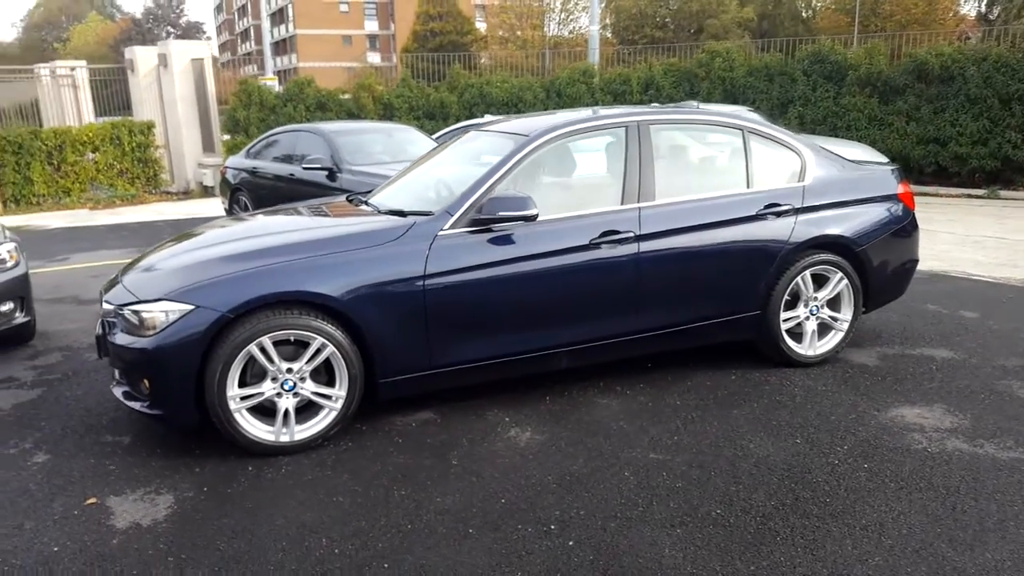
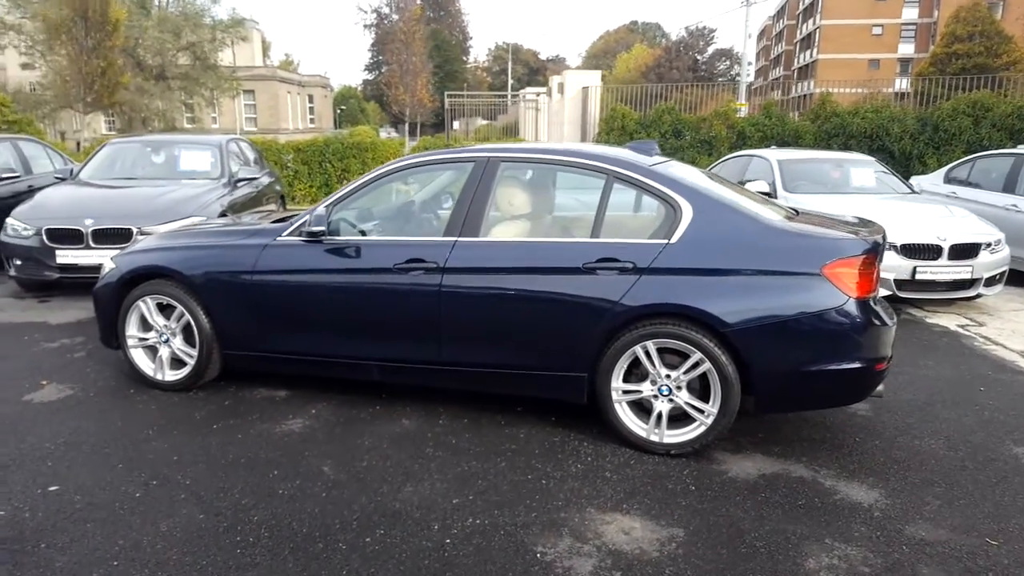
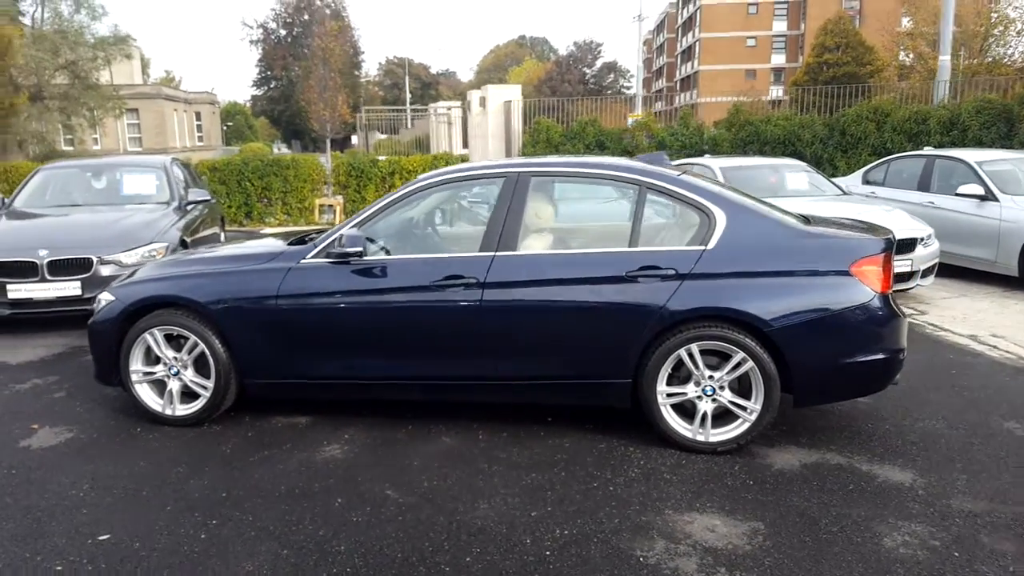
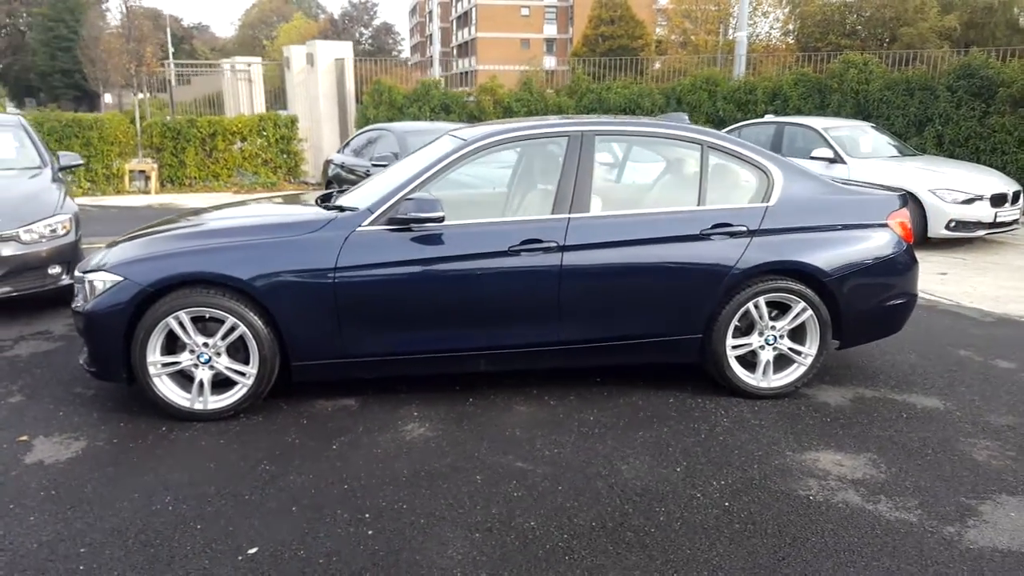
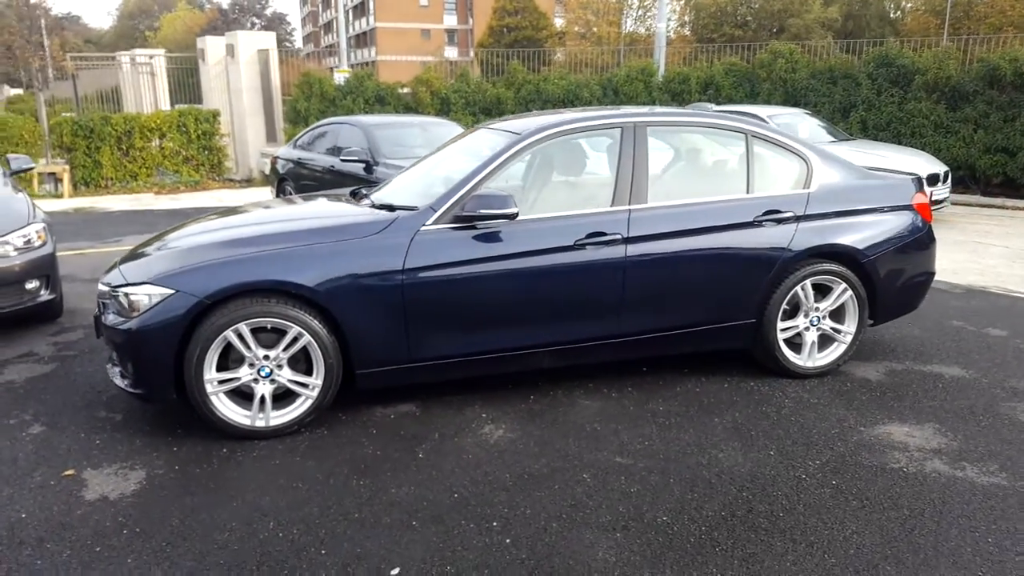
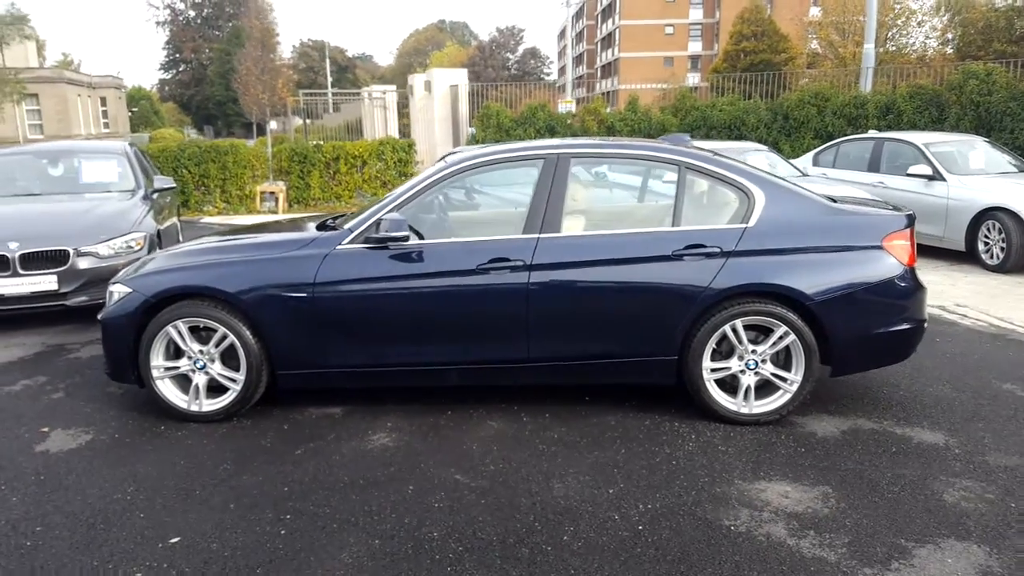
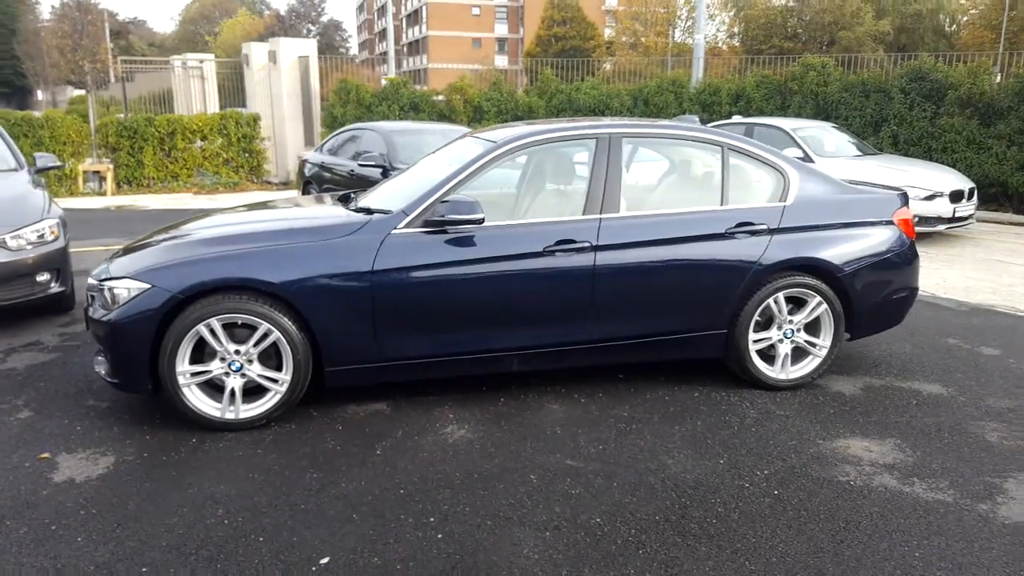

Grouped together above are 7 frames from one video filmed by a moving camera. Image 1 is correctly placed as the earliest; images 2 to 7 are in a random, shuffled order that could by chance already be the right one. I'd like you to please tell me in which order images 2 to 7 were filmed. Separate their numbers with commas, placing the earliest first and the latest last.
5, 7, 4, 6, 3, 2
